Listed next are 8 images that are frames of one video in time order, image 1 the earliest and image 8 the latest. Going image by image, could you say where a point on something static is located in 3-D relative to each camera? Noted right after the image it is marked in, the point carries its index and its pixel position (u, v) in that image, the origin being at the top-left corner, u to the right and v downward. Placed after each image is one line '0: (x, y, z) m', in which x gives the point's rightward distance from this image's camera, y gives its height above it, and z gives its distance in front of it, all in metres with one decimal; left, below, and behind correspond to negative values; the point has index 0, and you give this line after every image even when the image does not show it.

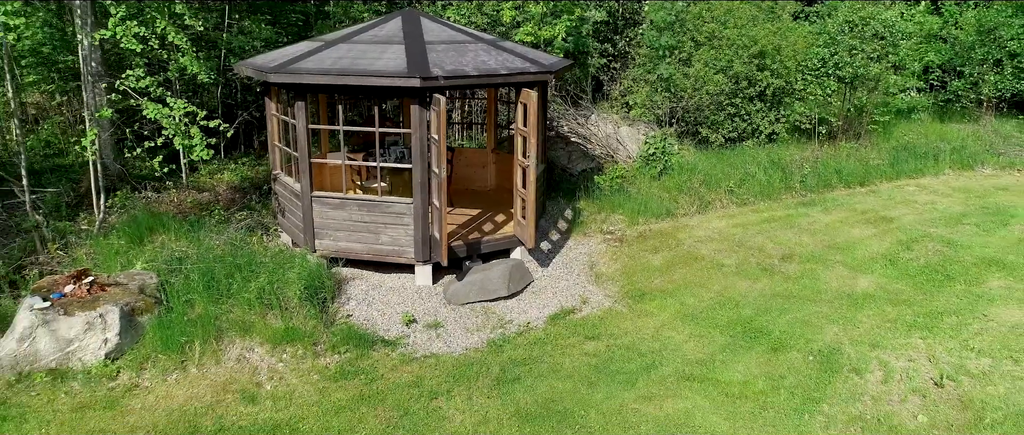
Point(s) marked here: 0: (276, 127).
0: (-2.2, +0.8, +6.7) m
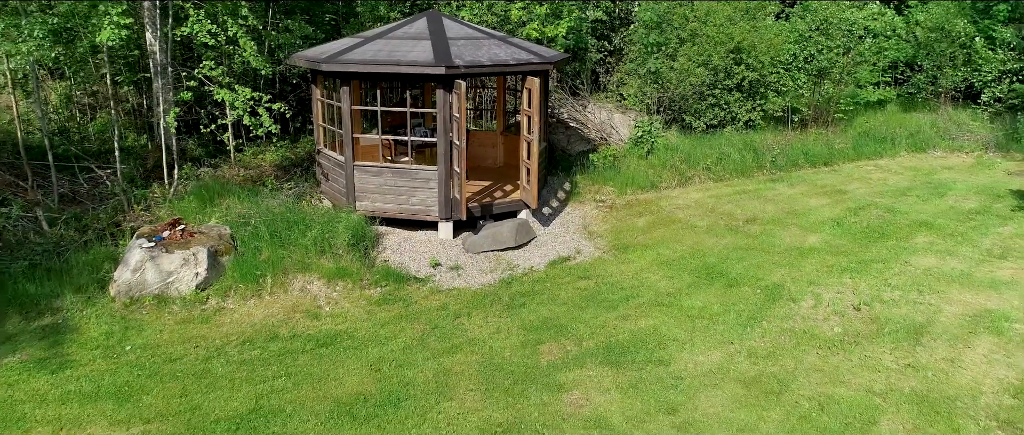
0: (-2.1, +1.2, +8.0) m
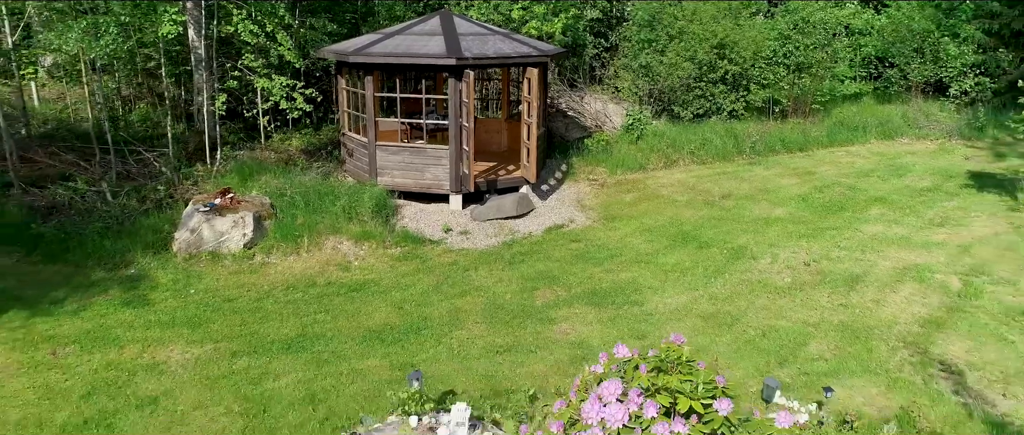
0: (-2.1, +1.5, +9.0) m
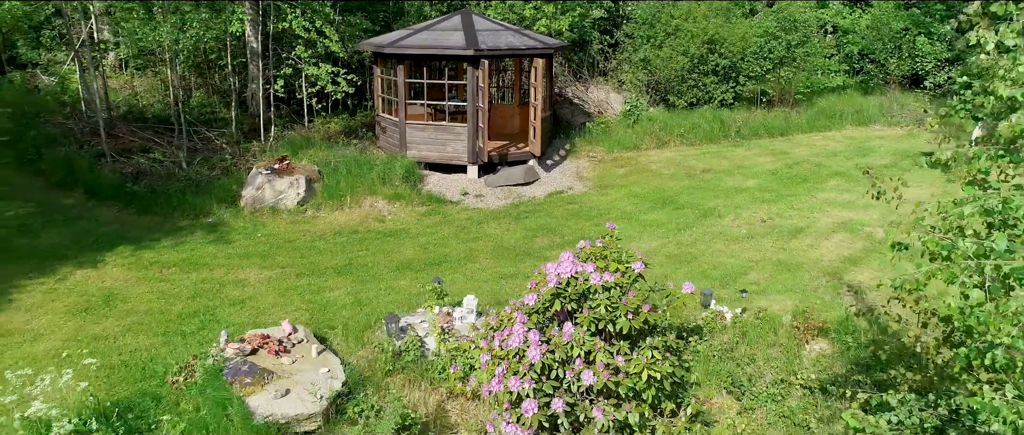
0: (-1.9, +2.0, +10.6) m
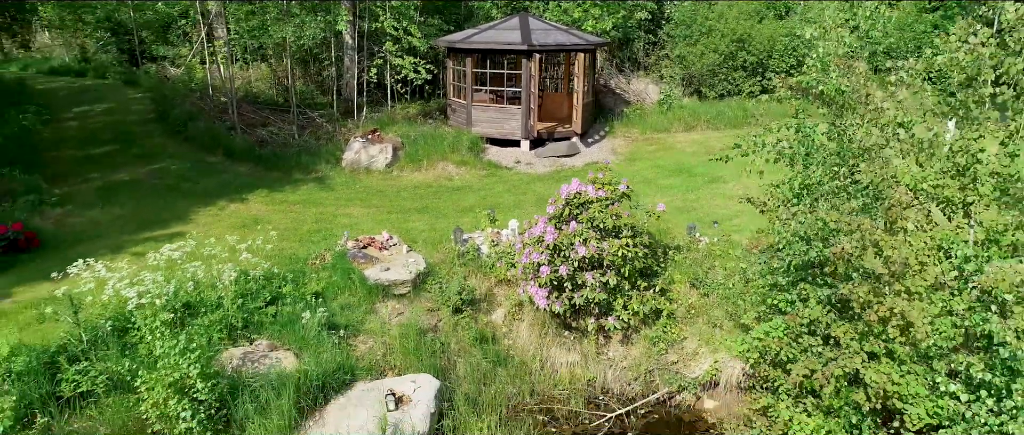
0: (-1.1, +2.6, +12.9) m
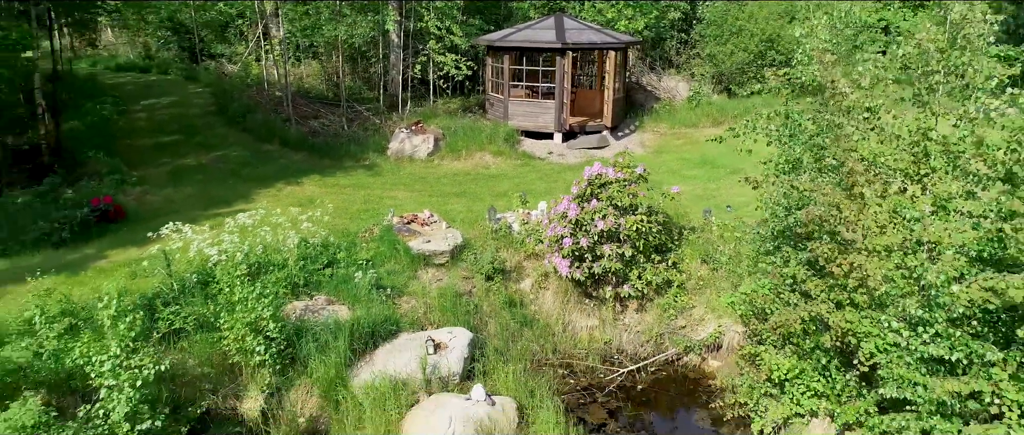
0: (-0.4, +2.8, +13.7) m
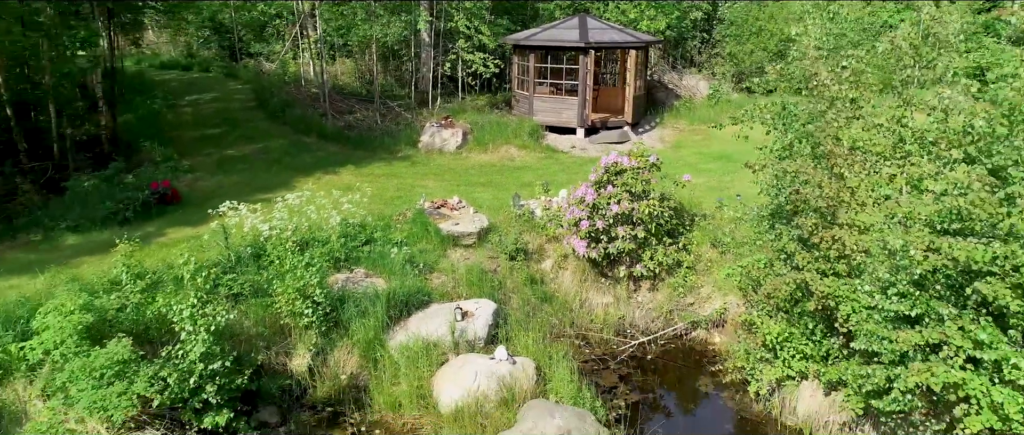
0: (+0.1, +3.0, +14.3) m
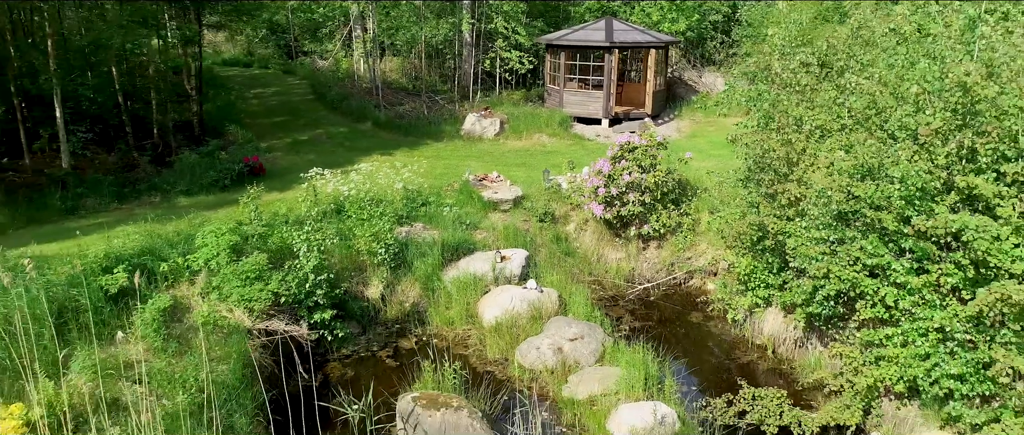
0: (+0.8, +3.4, +15.9) m
